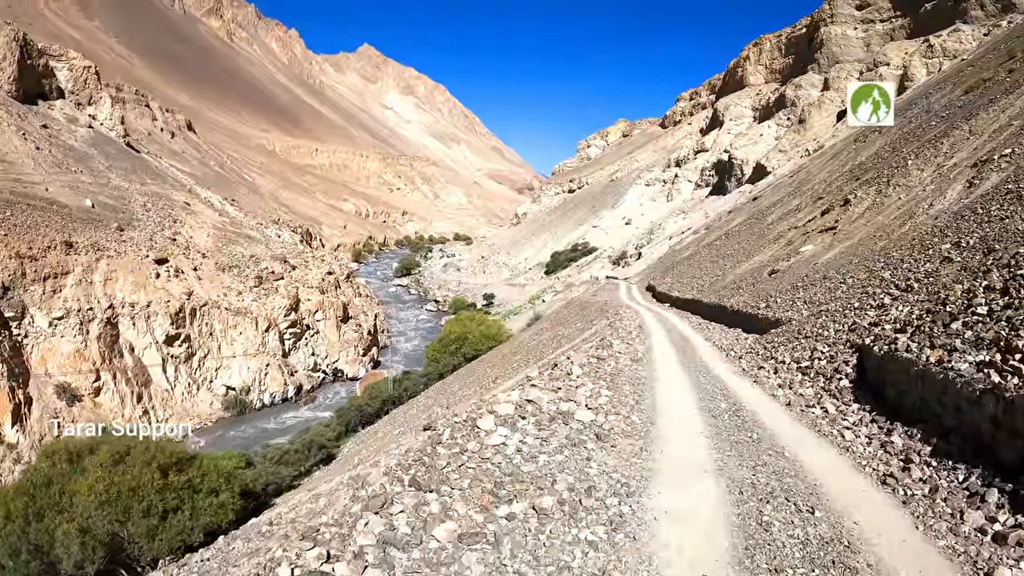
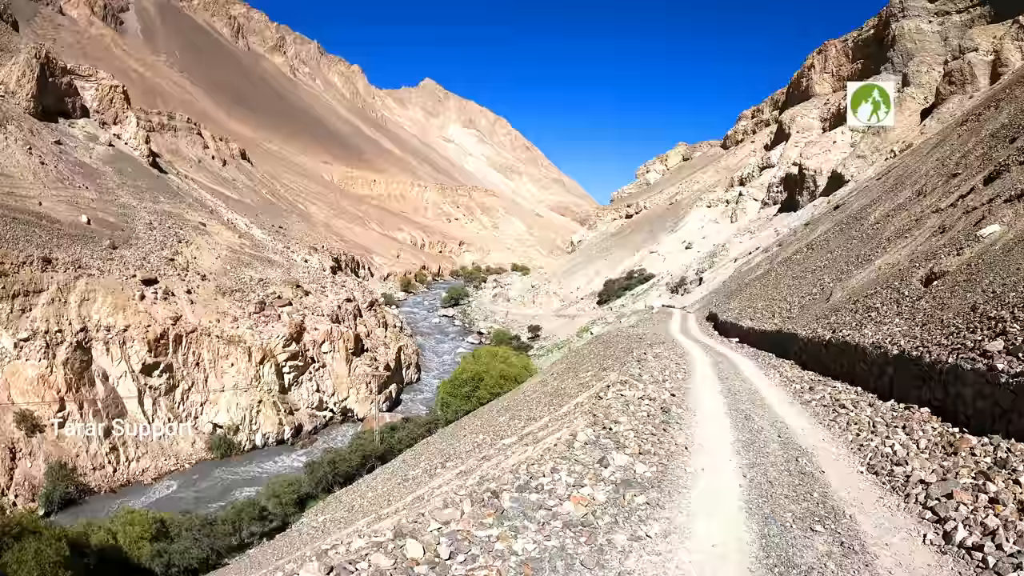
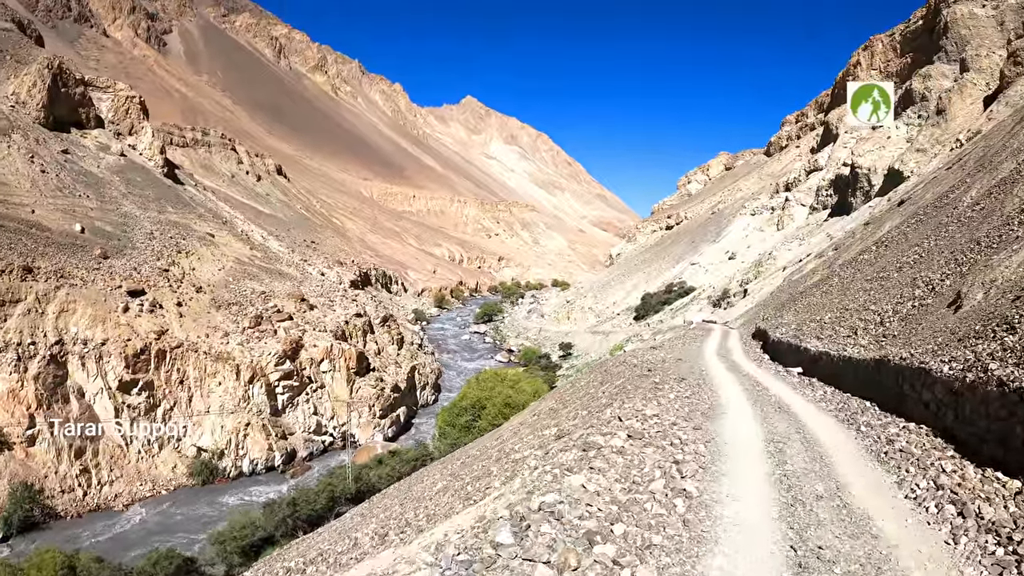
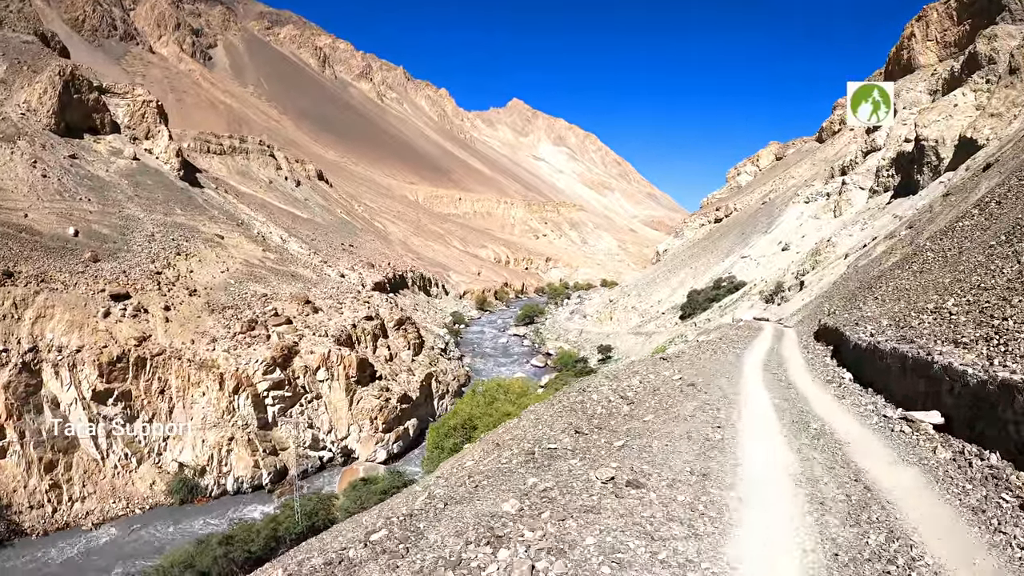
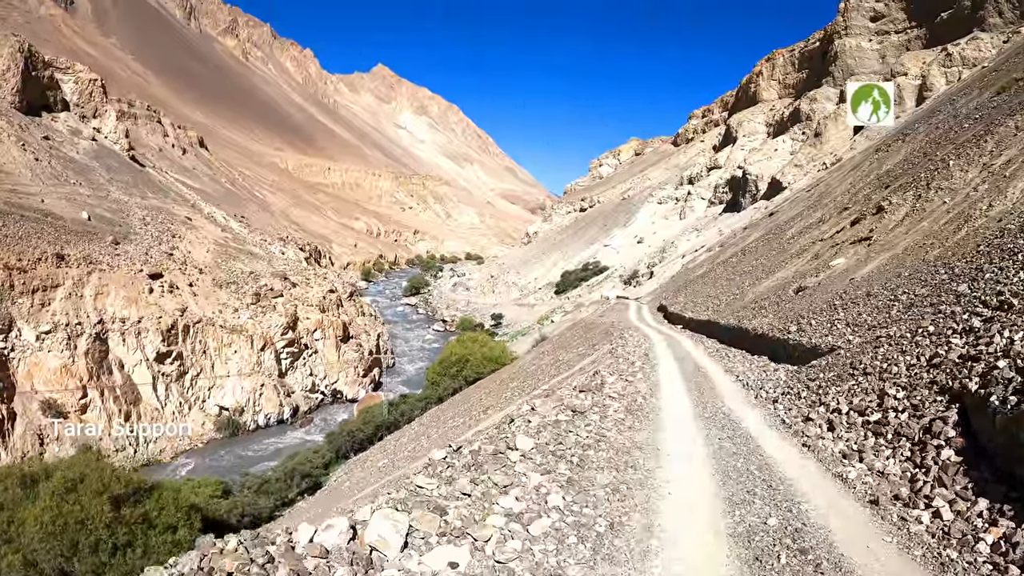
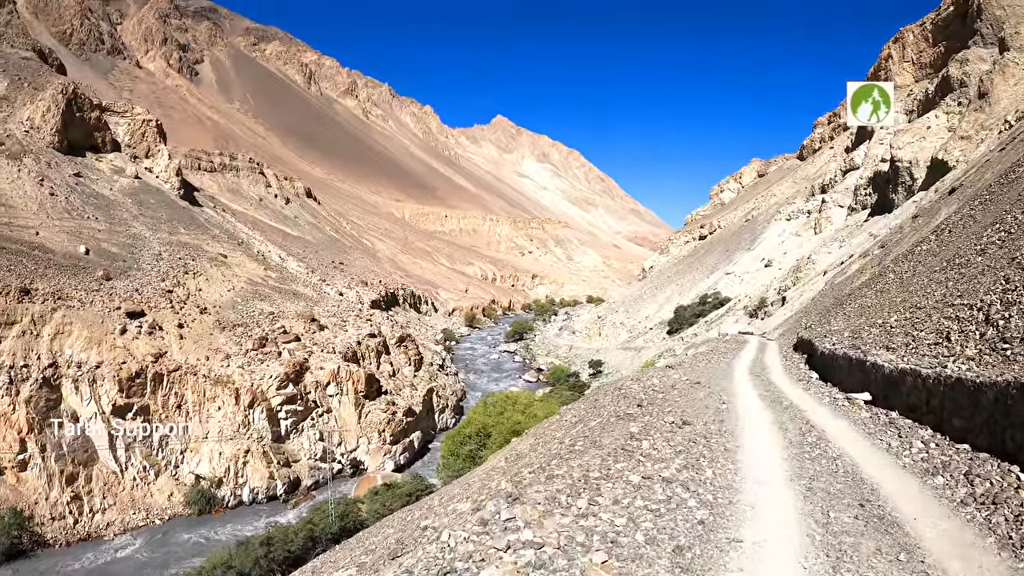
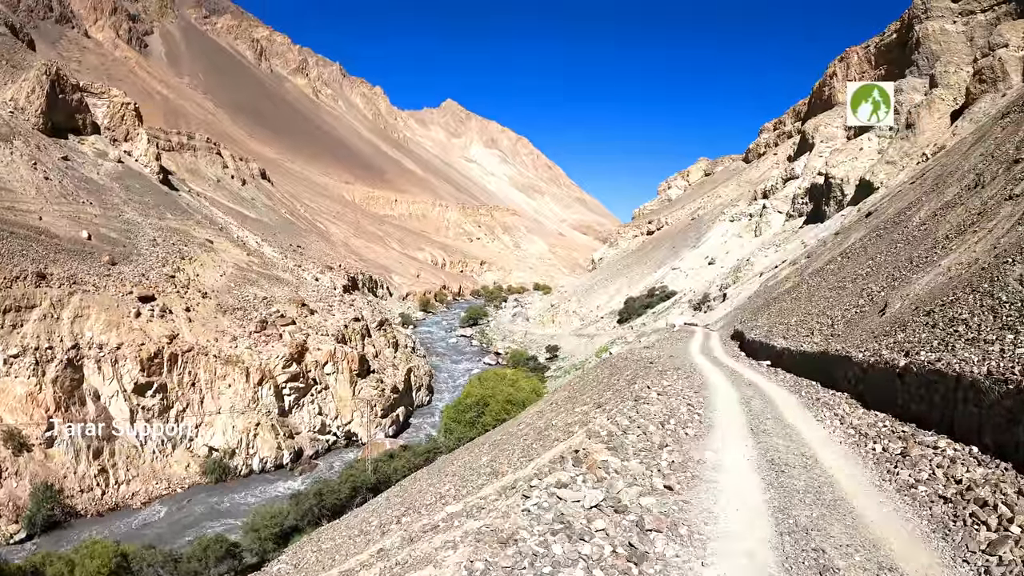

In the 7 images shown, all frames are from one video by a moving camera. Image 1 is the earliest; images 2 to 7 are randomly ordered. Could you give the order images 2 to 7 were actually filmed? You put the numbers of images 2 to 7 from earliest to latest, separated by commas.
5, 2, 7, 3, 6, 4
